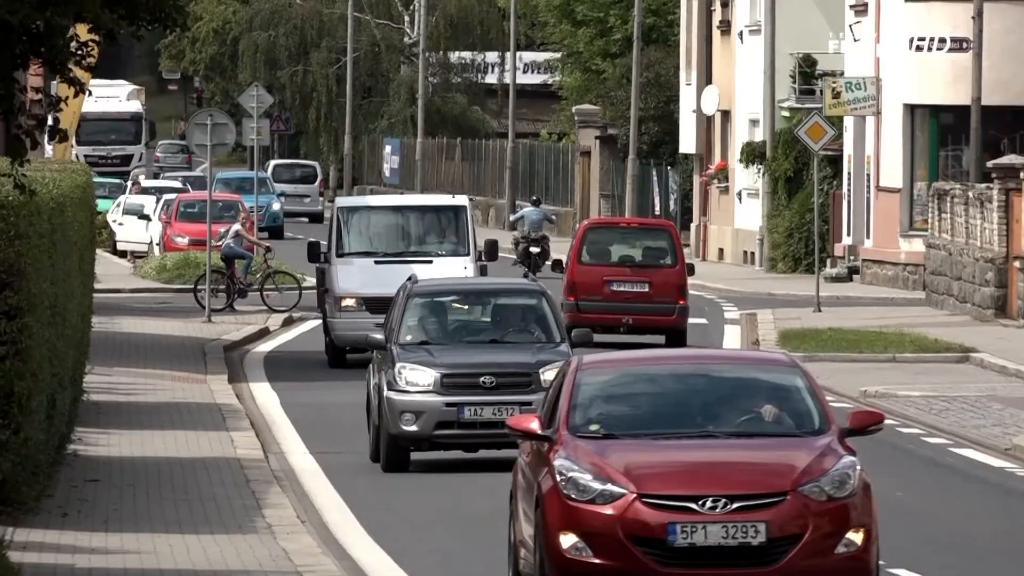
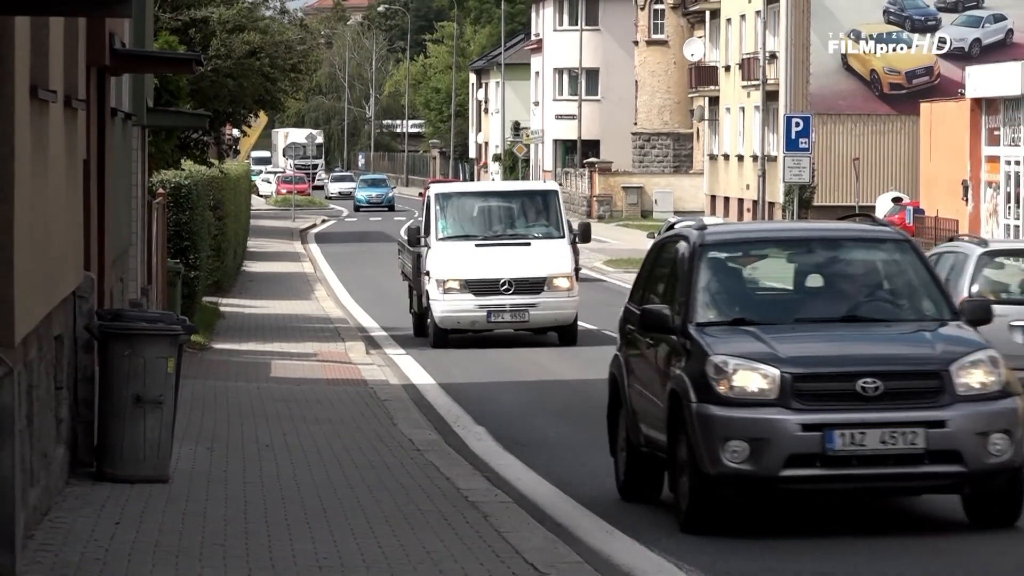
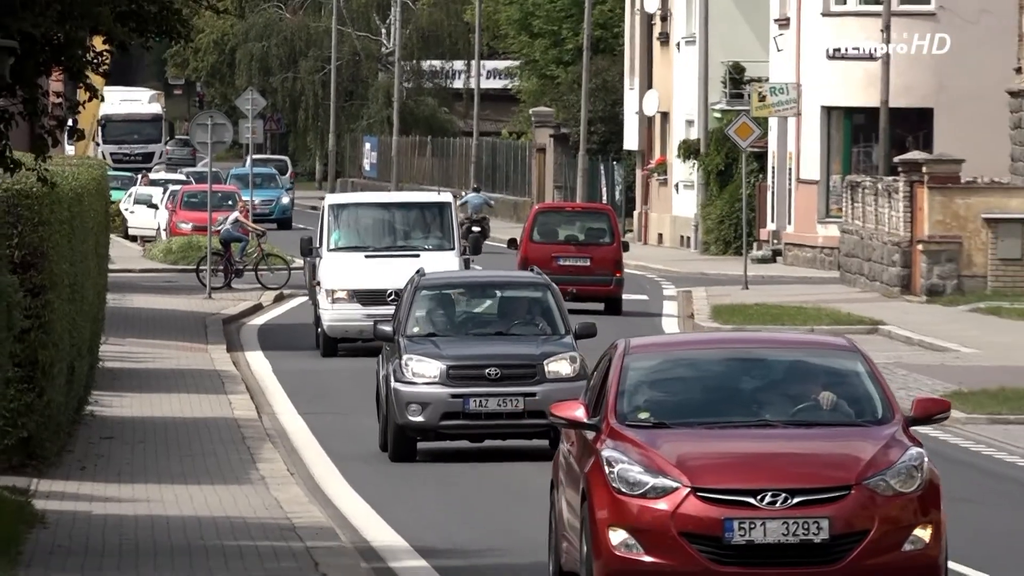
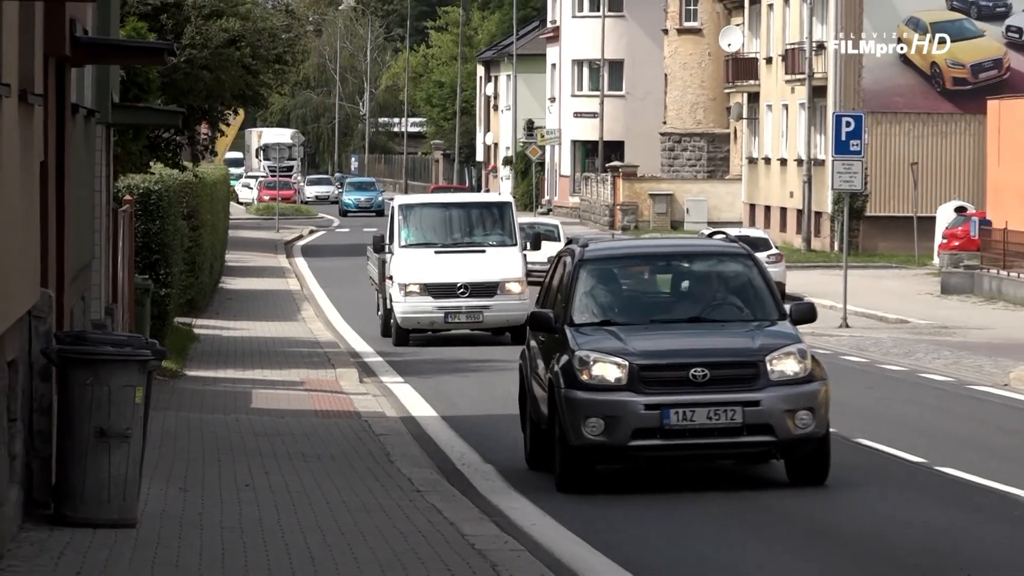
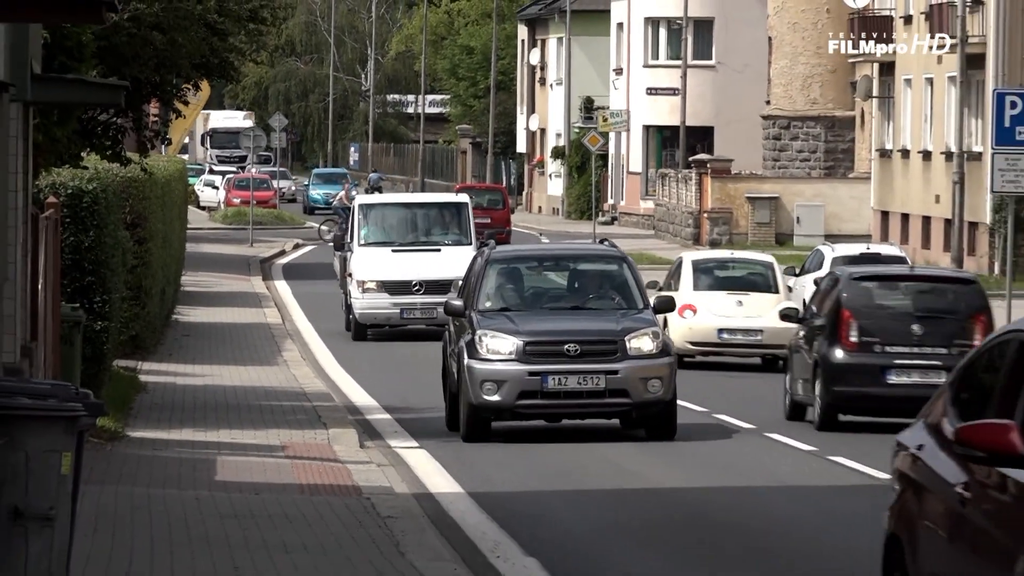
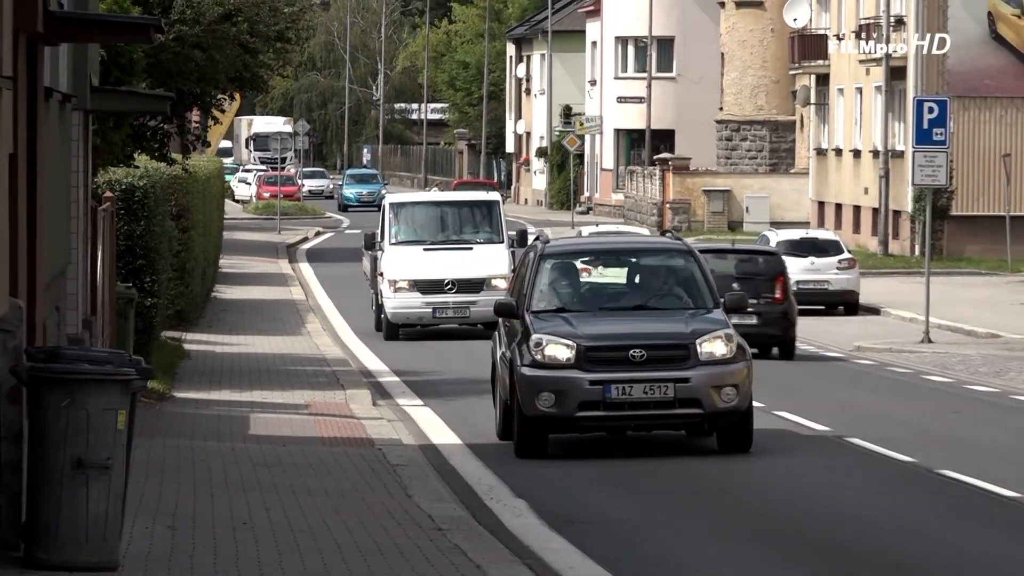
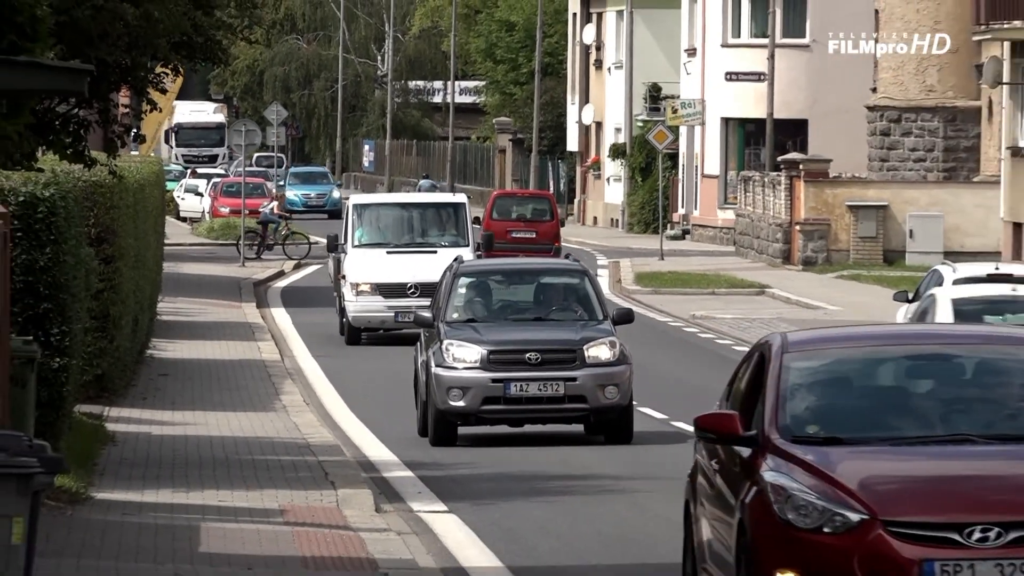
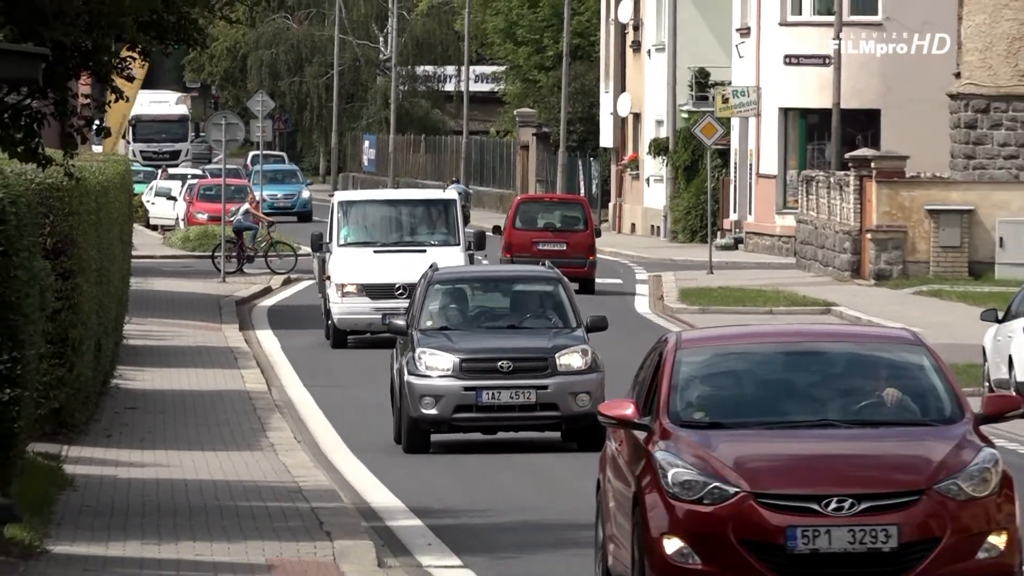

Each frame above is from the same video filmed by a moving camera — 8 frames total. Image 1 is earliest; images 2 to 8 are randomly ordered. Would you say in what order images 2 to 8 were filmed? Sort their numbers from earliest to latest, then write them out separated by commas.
3, 8, 7, 5, 6, 4, 2
